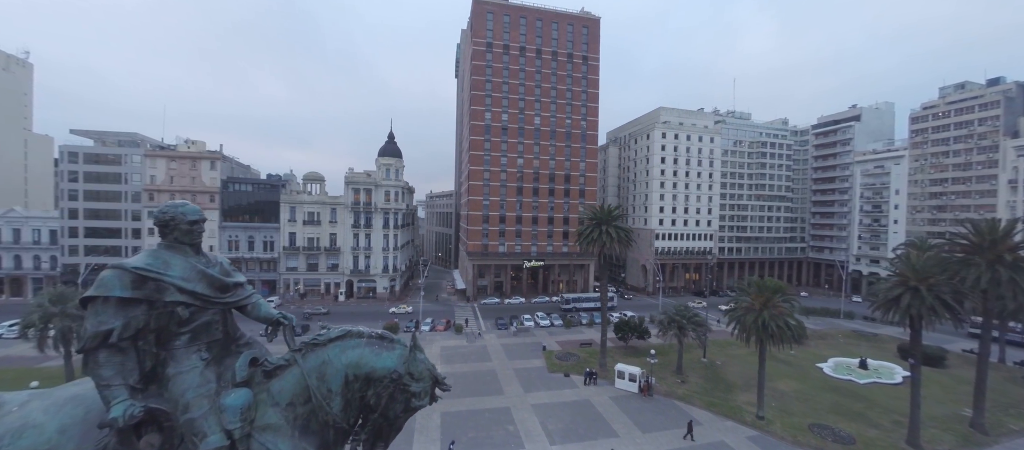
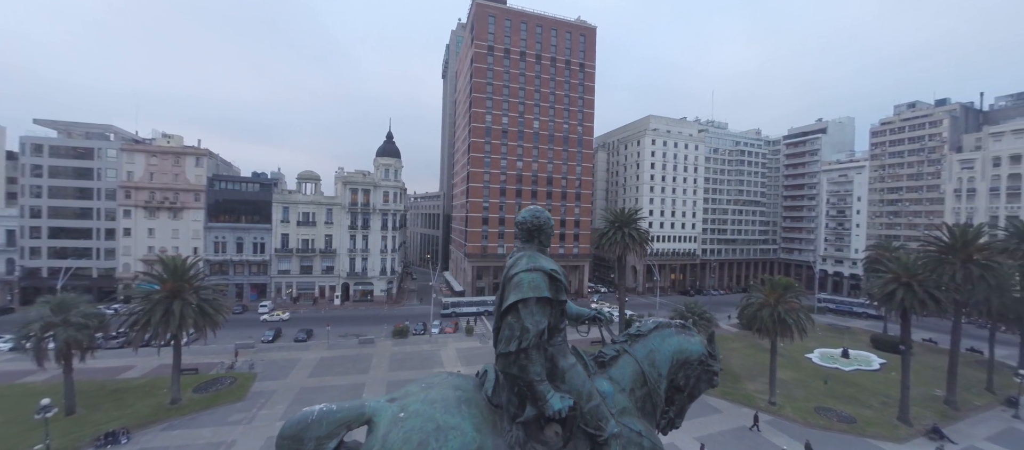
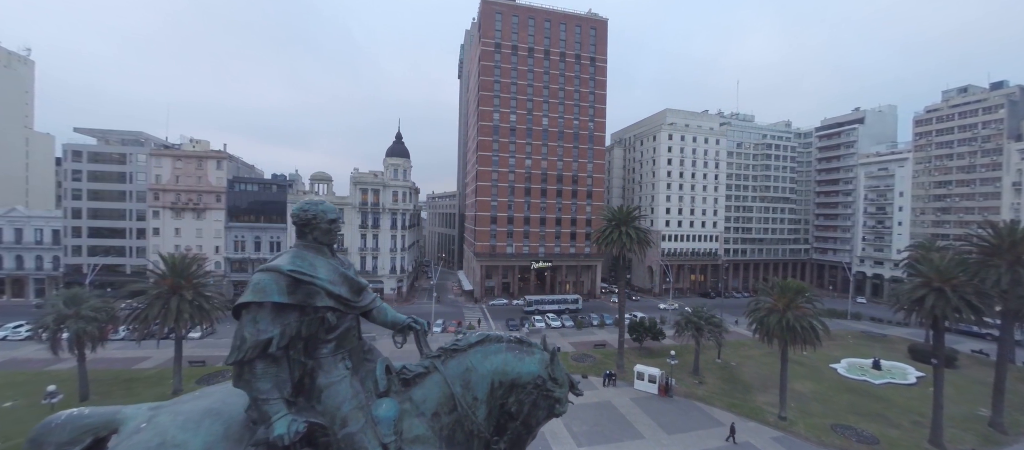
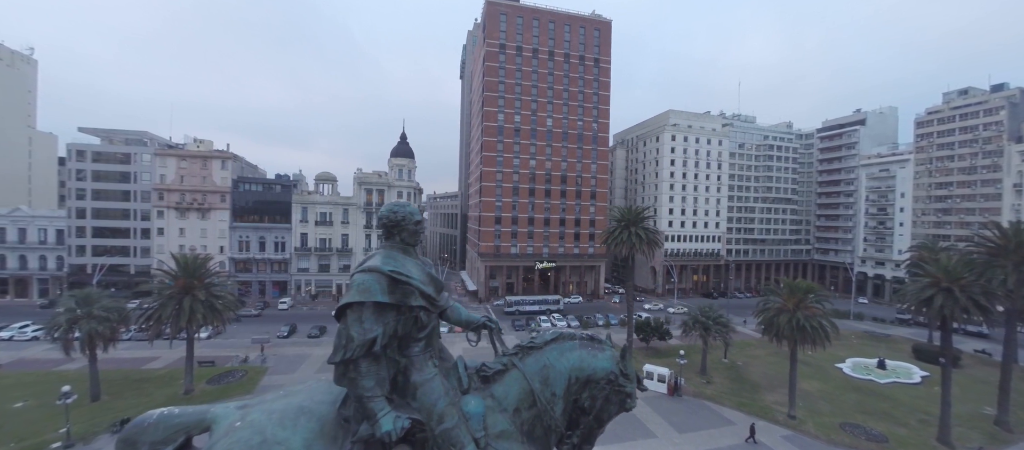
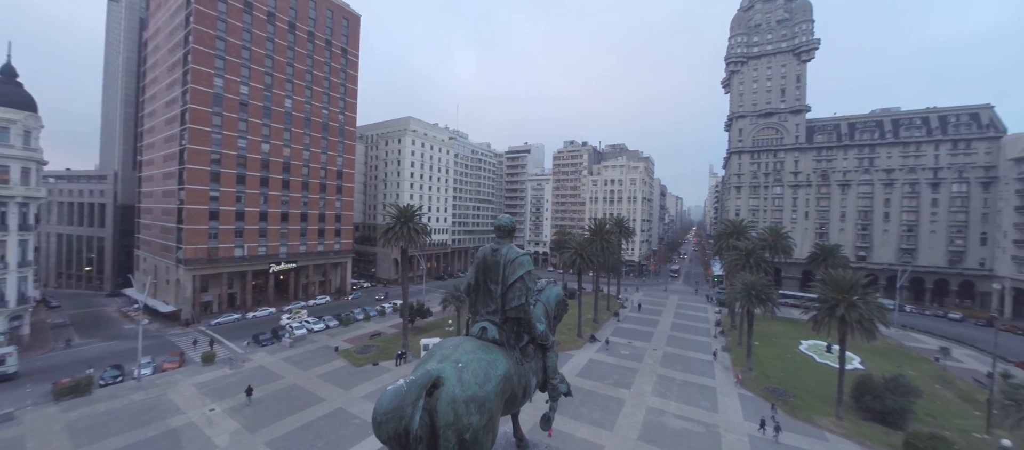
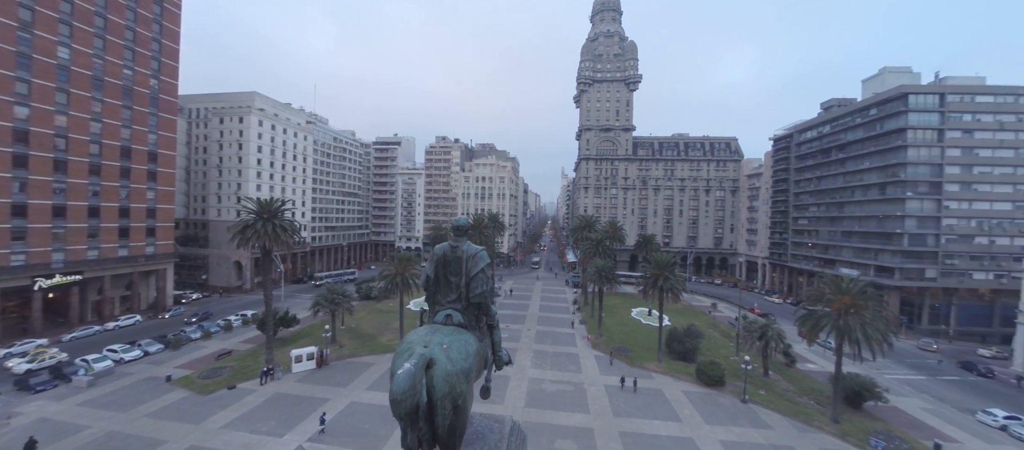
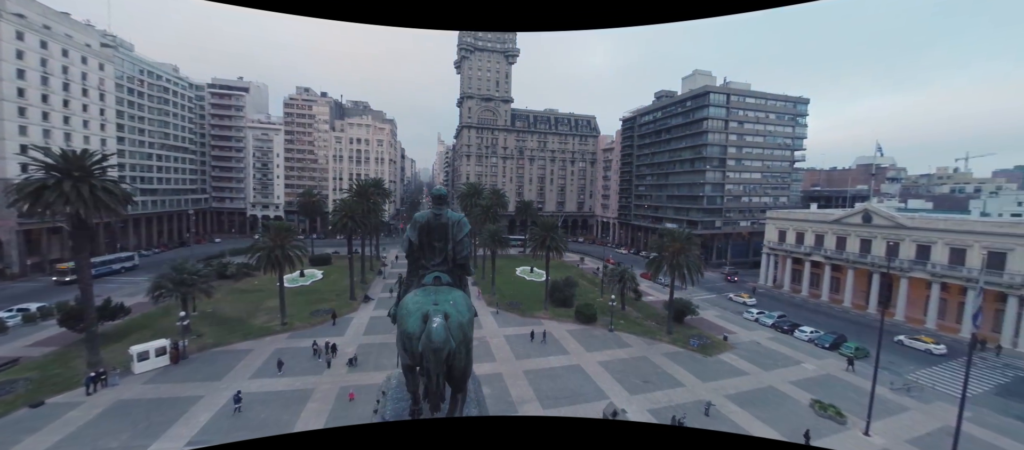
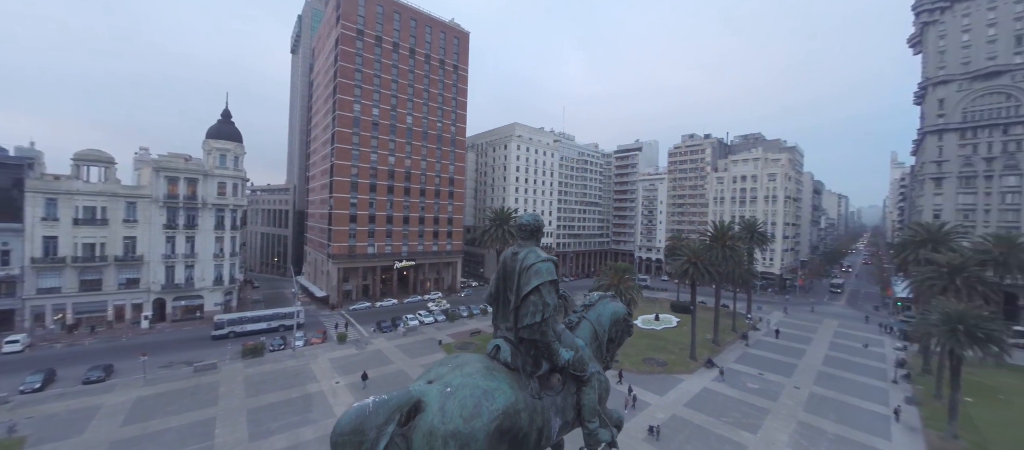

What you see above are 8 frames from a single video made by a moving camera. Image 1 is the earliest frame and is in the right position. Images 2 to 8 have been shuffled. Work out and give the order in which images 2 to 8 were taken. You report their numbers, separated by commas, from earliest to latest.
3, 4, 2, 8, 5, 6, 7
